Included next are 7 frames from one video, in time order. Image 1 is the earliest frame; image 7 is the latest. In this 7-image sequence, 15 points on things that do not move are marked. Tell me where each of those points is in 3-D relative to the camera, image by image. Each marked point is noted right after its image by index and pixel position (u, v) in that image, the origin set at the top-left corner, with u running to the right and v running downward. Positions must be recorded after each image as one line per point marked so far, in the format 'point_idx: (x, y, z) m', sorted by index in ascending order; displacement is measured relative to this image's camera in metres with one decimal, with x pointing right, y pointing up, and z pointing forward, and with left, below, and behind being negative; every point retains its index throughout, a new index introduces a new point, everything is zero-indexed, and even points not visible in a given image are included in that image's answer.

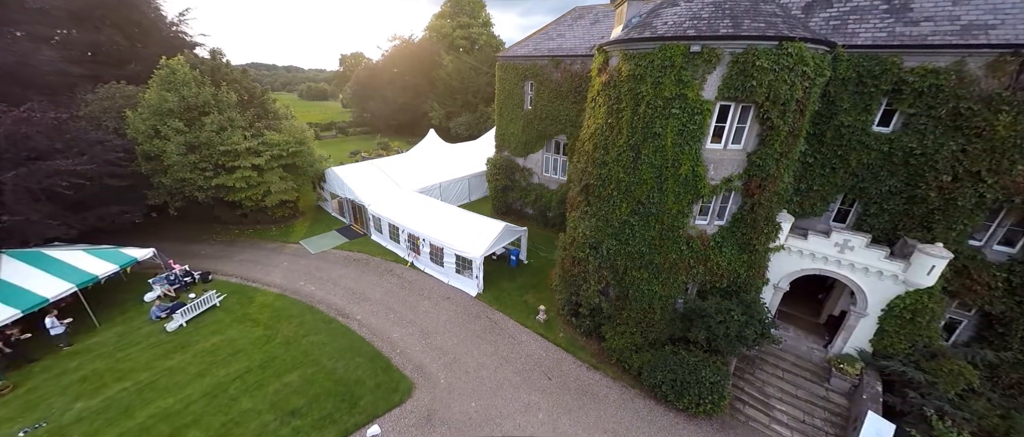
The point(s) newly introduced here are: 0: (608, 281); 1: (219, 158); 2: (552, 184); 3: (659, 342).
0: (+3.2, -2.1, +10.8) m
1: (-15.9, +3.3, +17.6) m
2: (+2.3, +2.1, +19.6) m
3: (+4.7, -4.0, +10.3) m
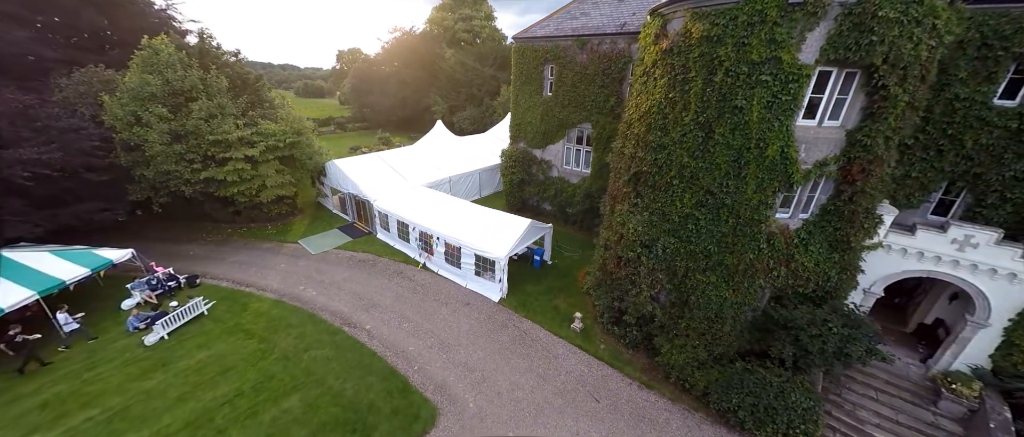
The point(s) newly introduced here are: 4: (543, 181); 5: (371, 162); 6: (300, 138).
0: (+4.3, -1.9, +9.2) m
1: (-14.8, +3.4, +15.8) m
2: (+3.4, +2.3, +18.0) m
3: (+5.8, -3.8, +8.8) m
4: (+1.8, +2.2, +19.1) m
5: (-8.5, +3.4, +19.6) m
6: (-12.1, +4.6, +18.4) m
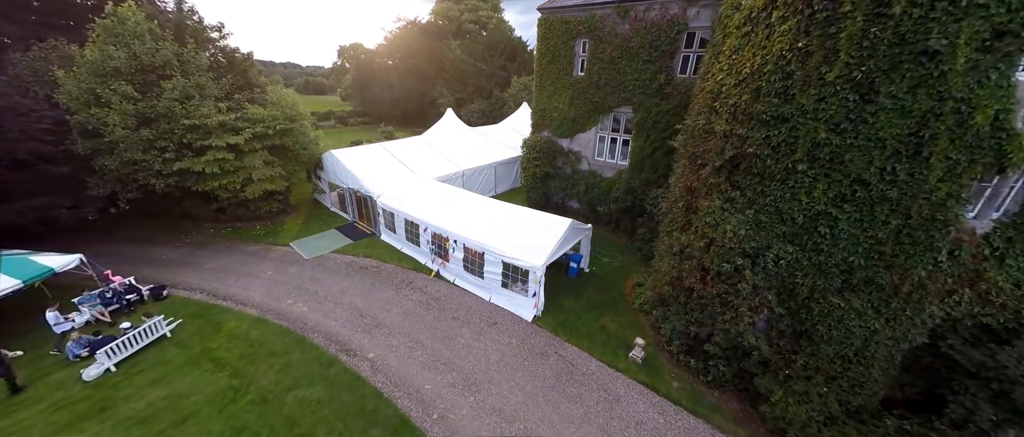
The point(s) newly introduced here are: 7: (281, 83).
0: (+5.4, -1.9, +6.8) m
1: (-13.7, +3.5, +13.4) m
2: (+4.6, +2.3, +15.6) m
3: (+7.0, -3.8, +6.3) m
4: (+3.0, +2.2, +16.6) m
5: (-7.3, +3.5, +17.2) m
6: (-10.9, +4.7, +16.0) m
7: (-12.5, +7.3, +17.5) m
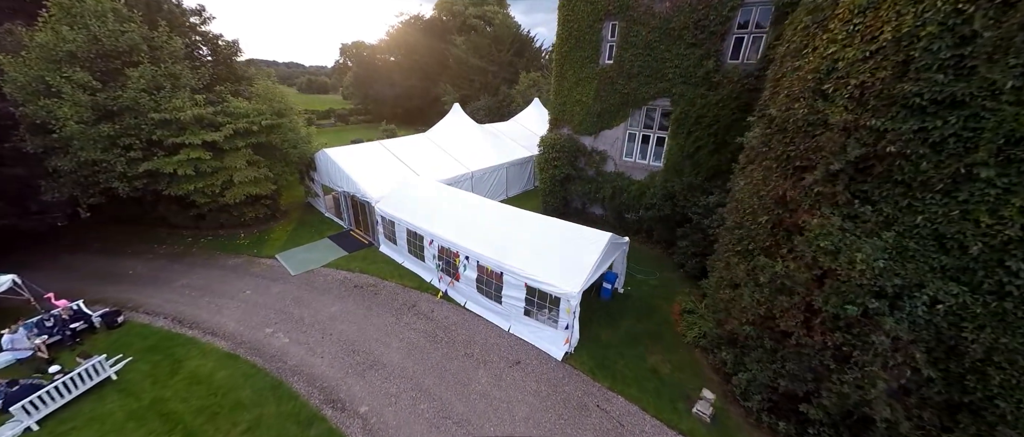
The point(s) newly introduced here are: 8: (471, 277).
0: (+6.1, -2.3, +4.9) m
1: (-12.9, +3.1, +11.6) m
2: (+5.3, +1.9, +13.6) m
3: (+7.6, -4.2, +4.4) m
4: (+3.8, +1.8, +14.7) m
5: (-6.6, +3.1, +15.3) m
6: (-10.2, +4.4, +14.2) m
7: (-11.8, +7.0, +15.7) m
8: (-1.2, -1.7, +9.6) m
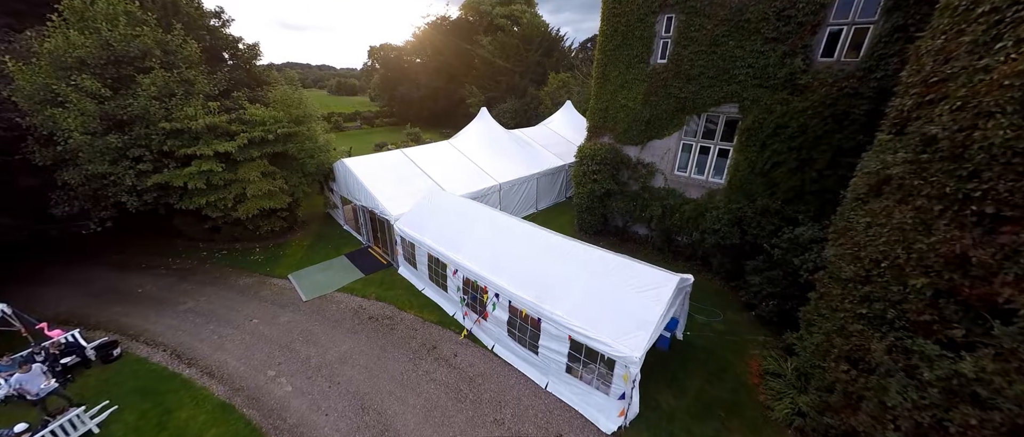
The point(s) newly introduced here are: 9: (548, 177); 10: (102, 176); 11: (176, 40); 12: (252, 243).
0: (+6.7, -3.2, +3.0) m
1: (-11.8, +2.6, +10.9) m
2: (+6.5, +1.0, +11.7) m
3: (+8.2, -5.1, +2.4) m
4: (+5.1, +1.0, +12.9) m
5: (-5.1, +2.5, +14.2) m
6: (-8.8, +3.8, +13.3) m
7: (-10.3, +6.4, +14.8) m
8: (-0.3, -2.5, +8.1) m
9: (+1.9, +2.2, +16.9) m
10: (-13.1, +1.4, +10.4) m
11: (-12.3, +6.5, +11.8) m
12: (-11.0, -1.1, +13.8) m
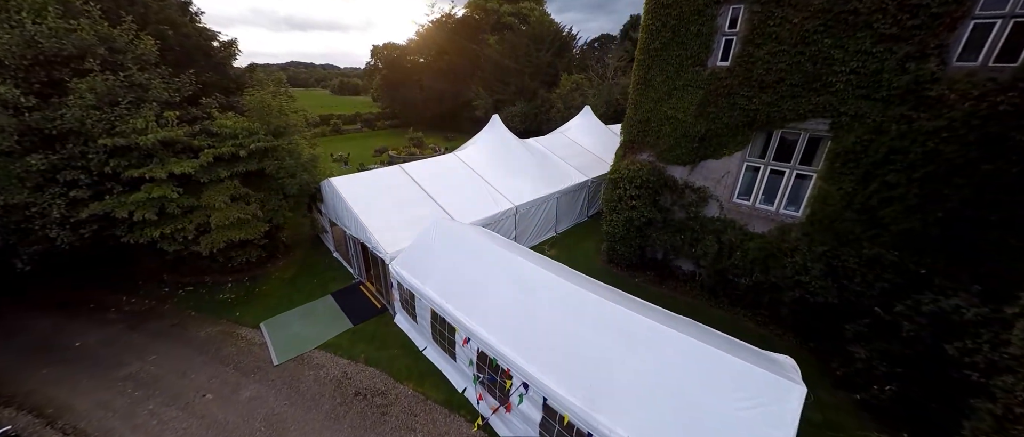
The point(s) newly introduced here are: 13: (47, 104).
0: (+7.3, -4.4, +0.7) m
1: (-11.1, +1.6, +8.8) m
2: (+7.2, -0.1, +9.5) m
3: (+8.7, -6.3, +0.1) m
4: (+5.8, -0.2, +10.7) m
5: (-4.4, +1.4, +12.0) m
6: (-8.1, +2.7, +11.2) m
7: (-9.5, +5.4, +12.7) m
8: (+0.4, -3.6, +6.0) m
9: (+2.6, +1.0, +14.7) m
10: (-12.4, +0.4, +8.3) m
11: (-11.6, +5.5, +9.7) m
12: (-10.4, -2.1, +11.7) m
13: (-12.1, +3.0, +8.5) m
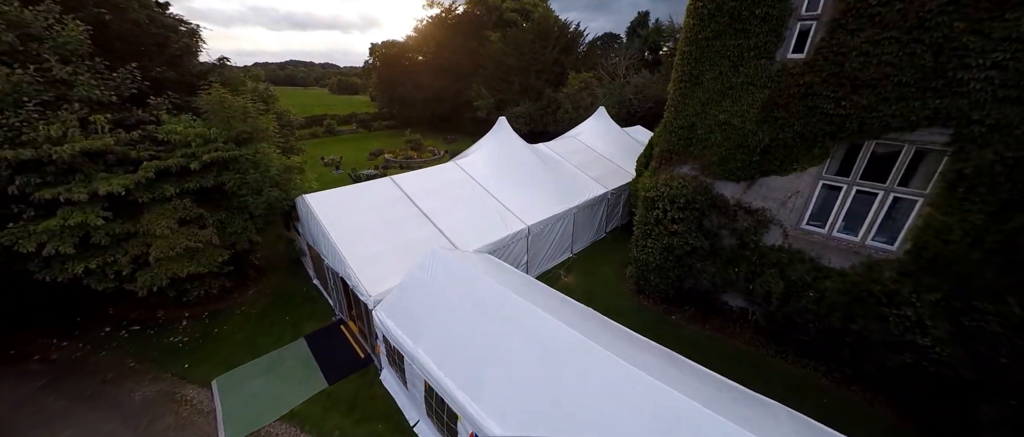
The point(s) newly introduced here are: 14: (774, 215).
0: (+7.7, -5.2, -1.2) m
1: (-10.7, +0.8, +6.9) m
2: (+7.6, -0.9, +7.6) m
3: (+9.1, -7.1, -1.8) m
4: (+6.1, -0.9, +8.8) m
5: (-4.1, +0.7, +10.1) m
6: (-7.7, +2.0, +9.2) m
7: (-9.1, +4.6, +10.8) m
8: (+0.7, -4.4, +4.0) m
9: (+3.0, +0.3, +12.8) m
10: (-12.0, -0.3, +6.3) m
11: (-11.2, +4.8, +7.8) m
12: (-10.0, -2.8, +9.7) m
13: (-11.7, +2.3, +6.5) m
14: (+6.6, +0.1, +8.1) m
